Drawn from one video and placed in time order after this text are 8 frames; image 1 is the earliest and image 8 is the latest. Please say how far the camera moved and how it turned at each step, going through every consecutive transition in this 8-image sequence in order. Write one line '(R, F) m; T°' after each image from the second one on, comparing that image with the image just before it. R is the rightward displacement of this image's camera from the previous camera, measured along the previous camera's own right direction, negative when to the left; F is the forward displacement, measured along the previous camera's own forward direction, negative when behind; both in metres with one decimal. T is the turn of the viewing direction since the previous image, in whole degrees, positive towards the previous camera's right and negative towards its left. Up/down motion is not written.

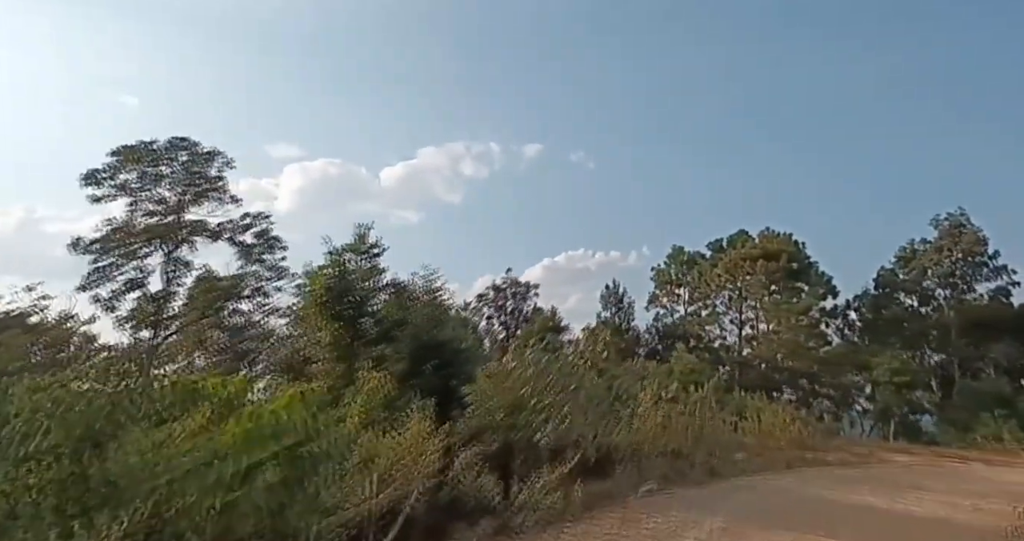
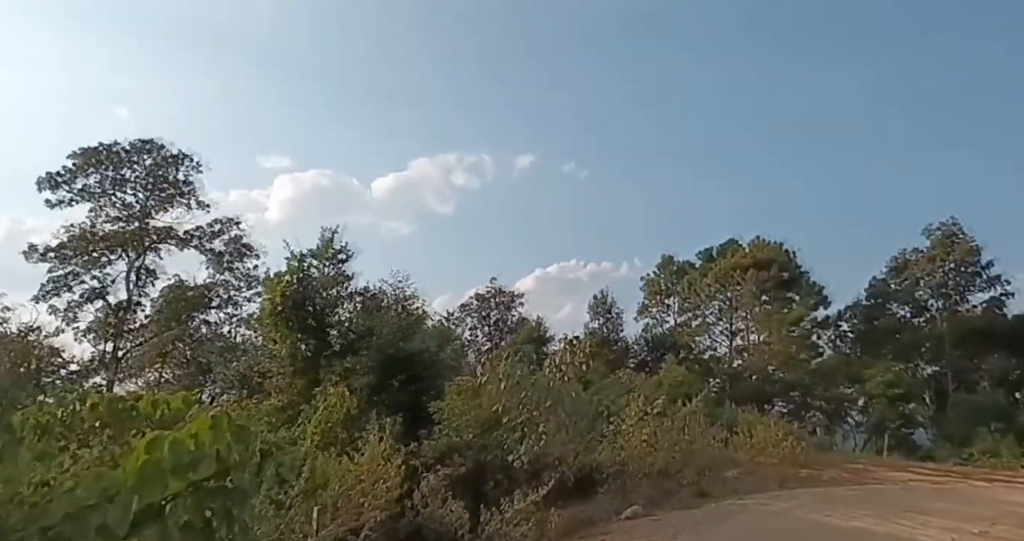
(+0.2, +0.6) m; +1°
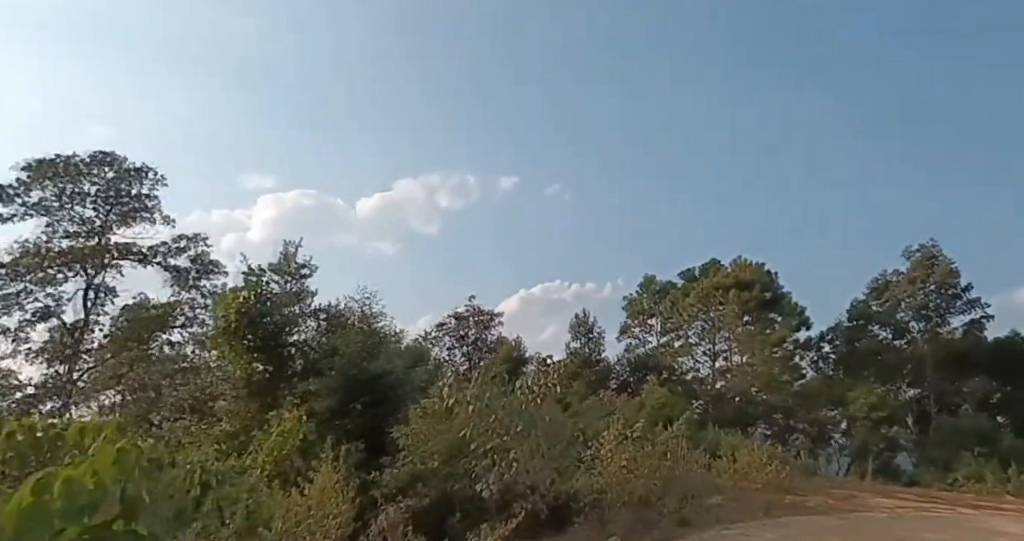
(+0.1, +0.5) m; +1°
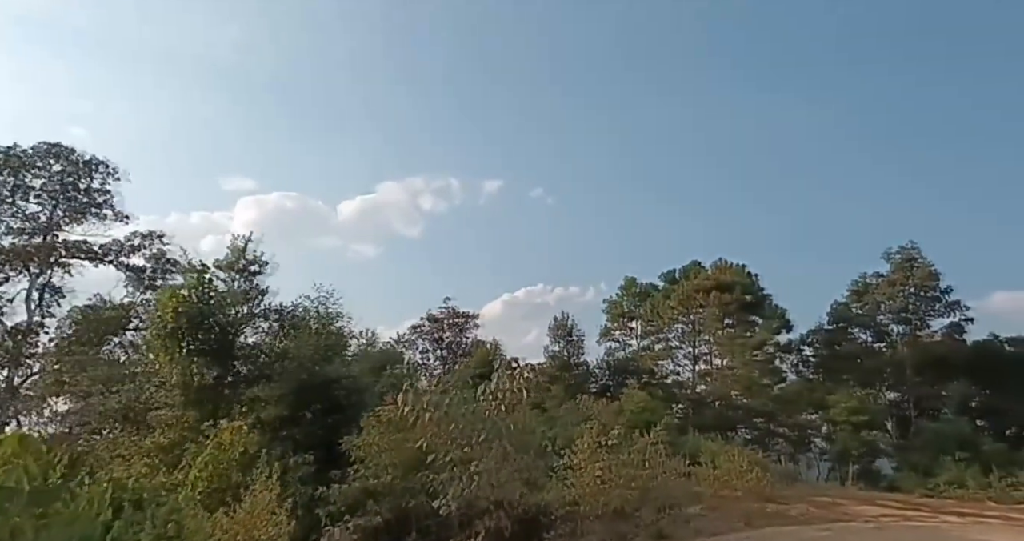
(+0.2, +0.6) m; +1°
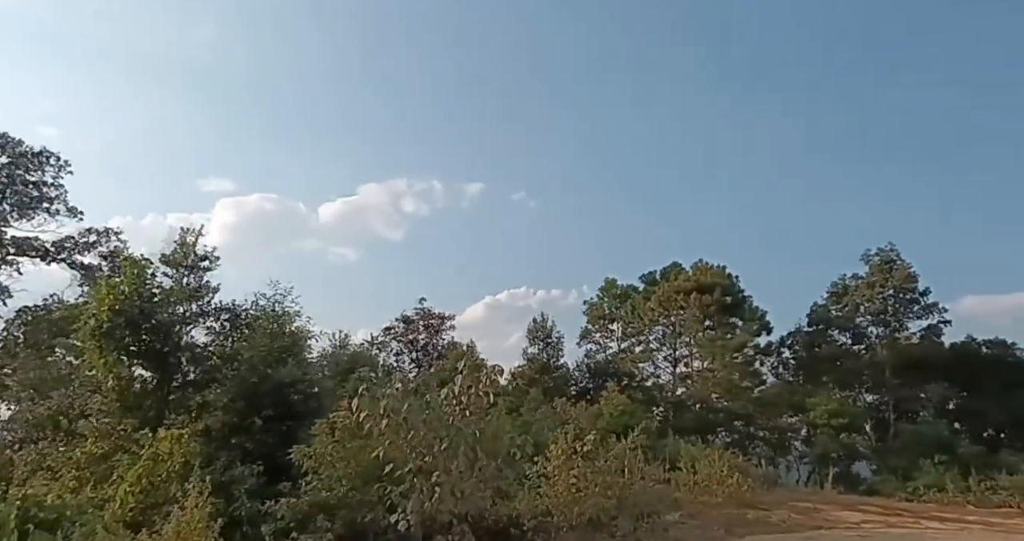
(+0.1, +0.5) m; +1°
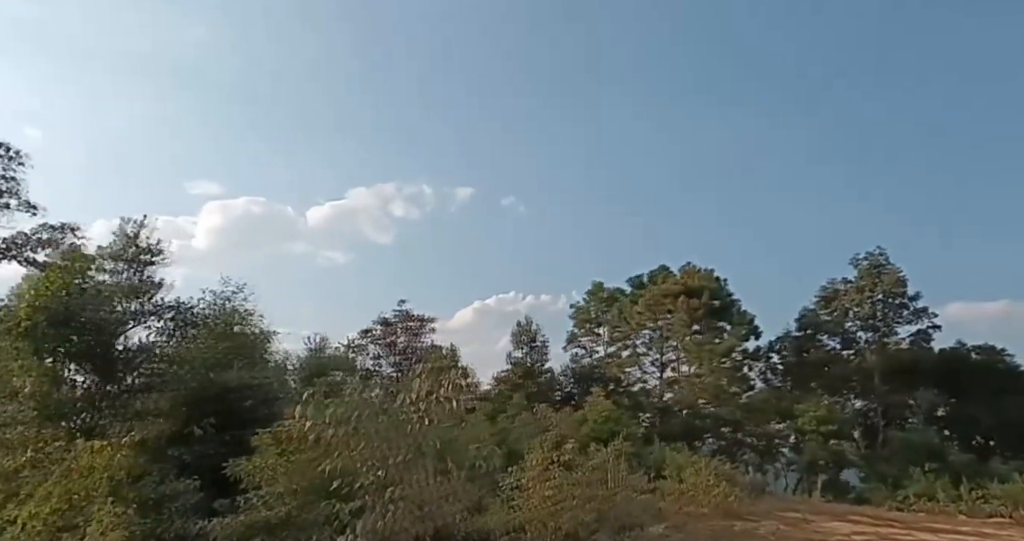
(+0.2, +0.6) m; +1°
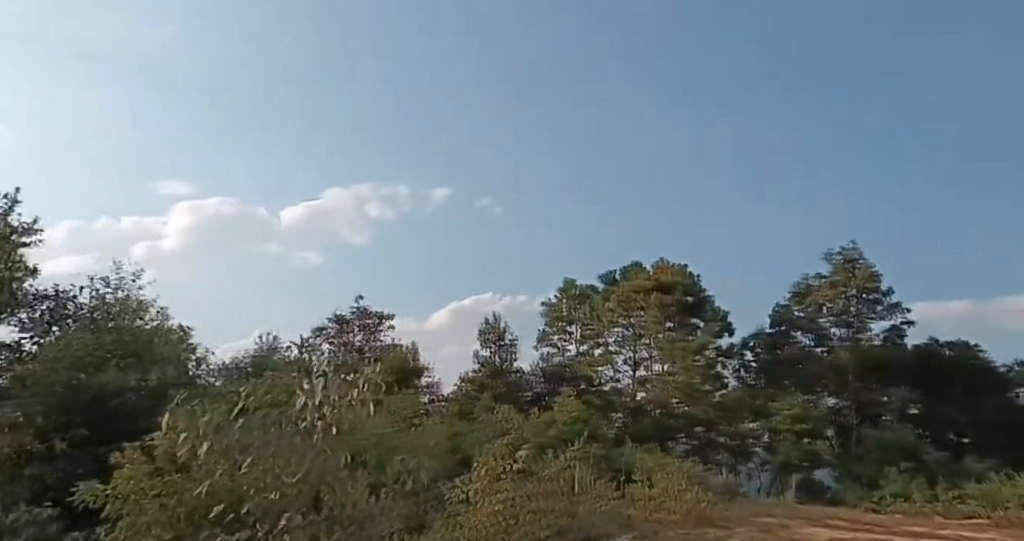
(+0.3, +1.0) m; +2°
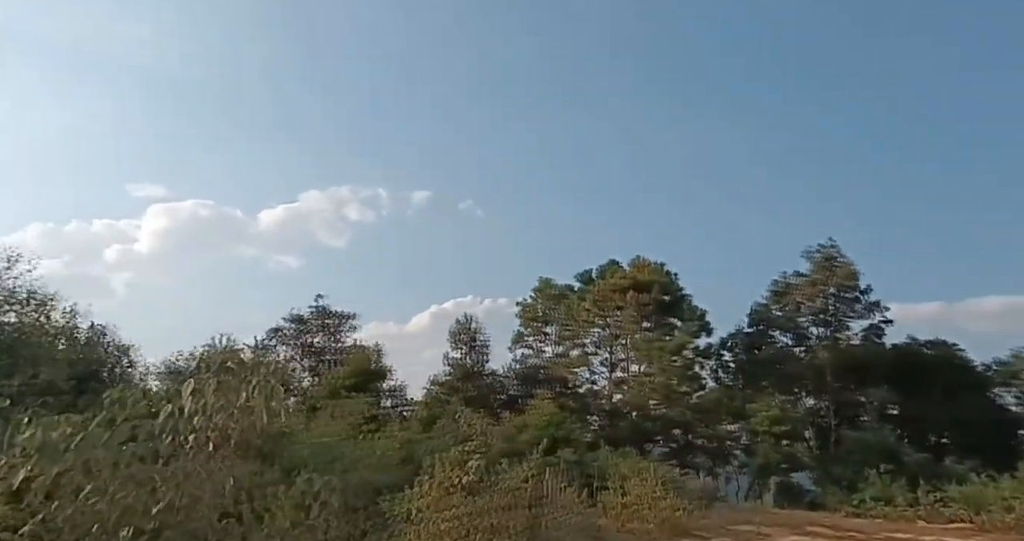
(+0.3, +0.8) m; +2°
